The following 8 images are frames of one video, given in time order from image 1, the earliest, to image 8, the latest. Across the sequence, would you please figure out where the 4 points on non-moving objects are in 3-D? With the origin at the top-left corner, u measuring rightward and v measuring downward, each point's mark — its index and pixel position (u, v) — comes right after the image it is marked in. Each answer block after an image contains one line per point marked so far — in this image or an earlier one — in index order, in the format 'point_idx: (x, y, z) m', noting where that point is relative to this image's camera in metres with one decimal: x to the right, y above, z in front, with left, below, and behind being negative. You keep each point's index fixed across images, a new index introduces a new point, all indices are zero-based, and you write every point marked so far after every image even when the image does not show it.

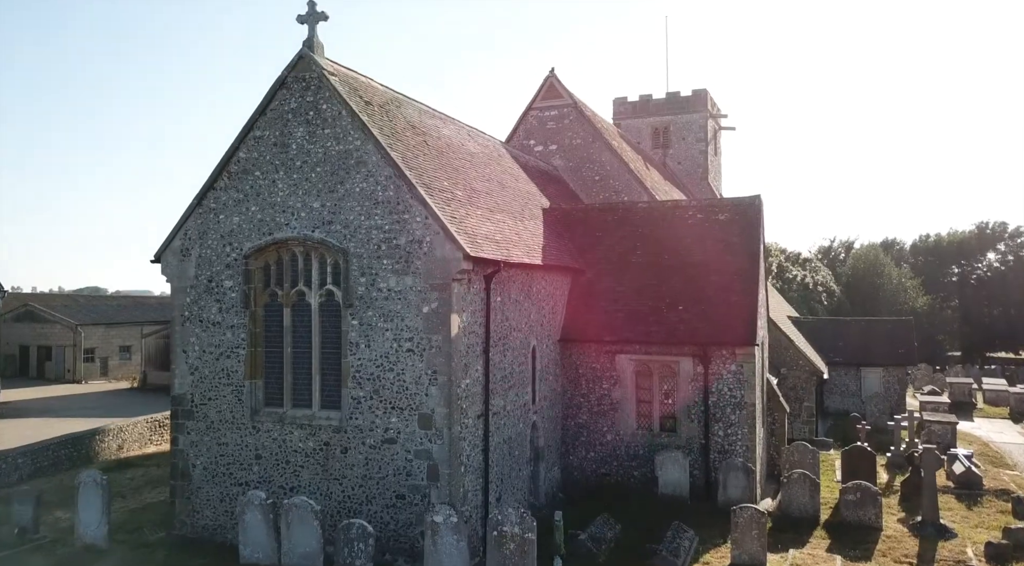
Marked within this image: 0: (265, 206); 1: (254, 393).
0: (-4.4, +1.4, +14.5) m
1: (-4.6, -2.0, +14.4) m
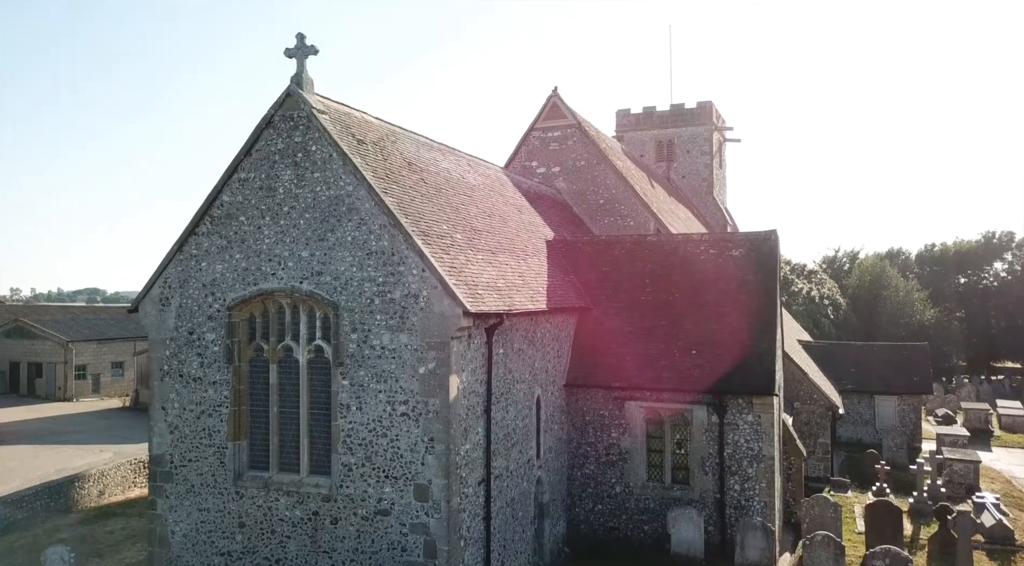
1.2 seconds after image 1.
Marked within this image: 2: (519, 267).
0: (-4.4, +0.5, +13.4) m
1: (-4.5, -2.9, +13.4) m
2: (+0.1, +0.3, +16.0) m
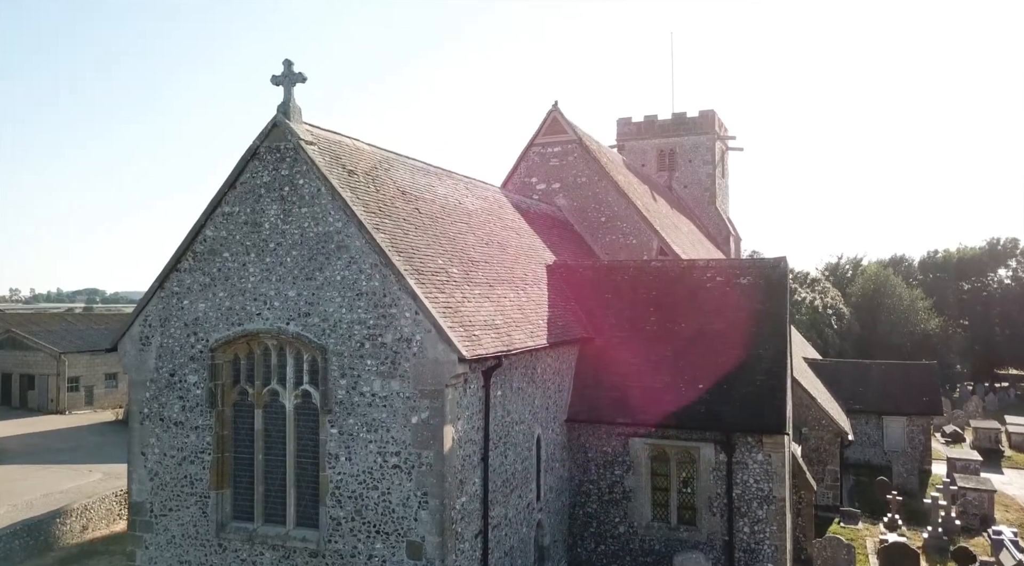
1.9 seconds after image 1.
0: (-4.4, -0.1, +12.7) m
1: (-4.6, -3.5, +12.7) m
2: (+0.1, -0.3, +15.3) m
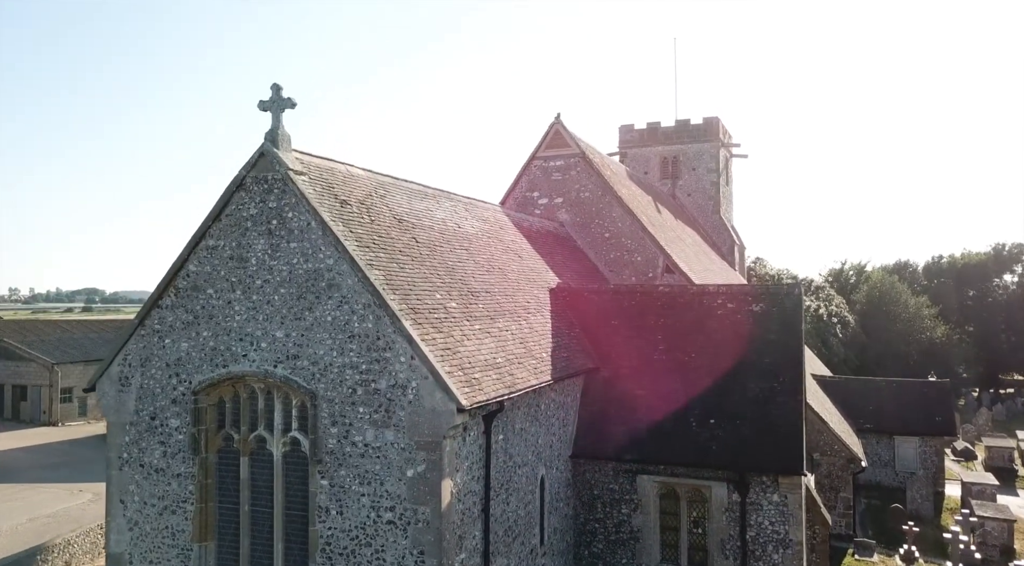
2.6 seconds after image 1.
0: (-4.3, -0.7, +11.9) m
1: (-4.5, -4.1, +11.9) m
2: (+0.2, -0.9, +14.5) m
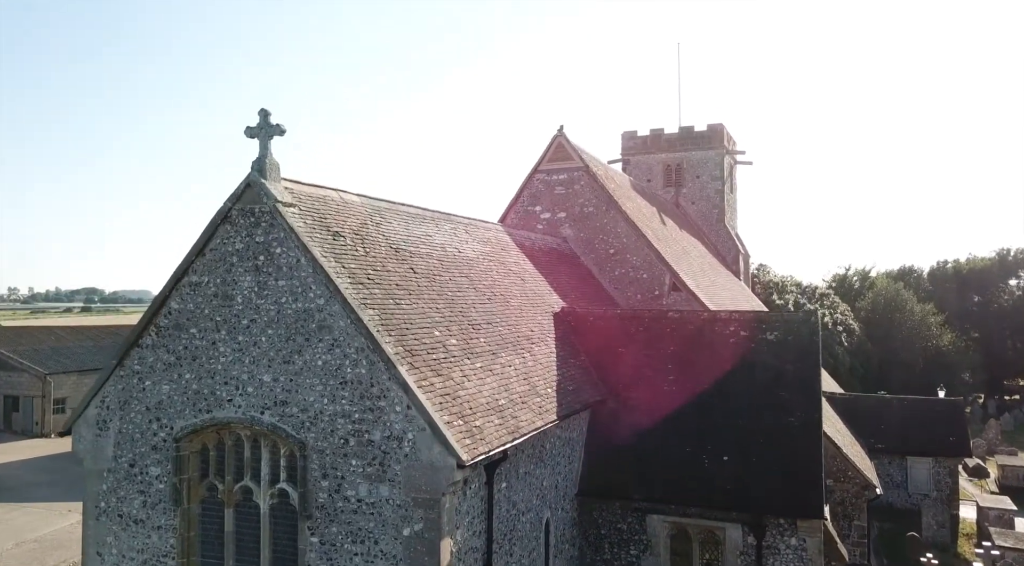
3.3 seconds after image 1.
0: (-4.3, -1.2, +11.1) m
1: (-4.5, -4.6, +11.1) m
2: (+0.2, -1.4, +13.7) m
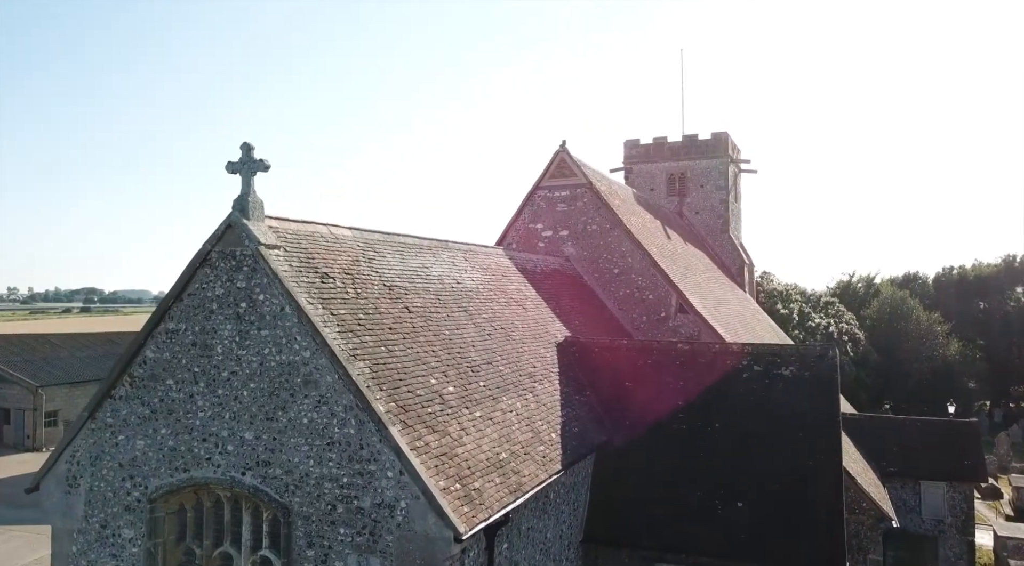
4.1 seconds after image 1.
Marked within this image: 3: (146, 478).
0: (-4.3, -1.9, +10.3) m
1: (-4.5, -5.2, +10.3) m
2: (+0.2, -2.0, +12.9) m
3: (-4.7, -2.5, +10.4) m
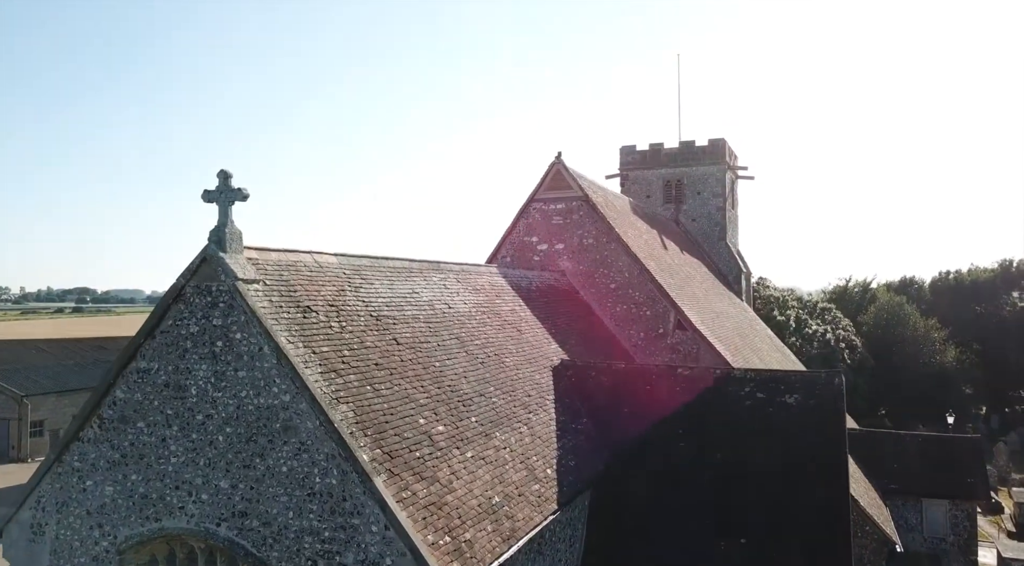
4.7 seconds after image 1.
0: (-4.3, -2.3, +9.7) m
1: (-4.5, -5.7, +9.6) m
2: (+0.1, -2.5, +12.3) m
3: (-4.8, -3.0, +9.8) m
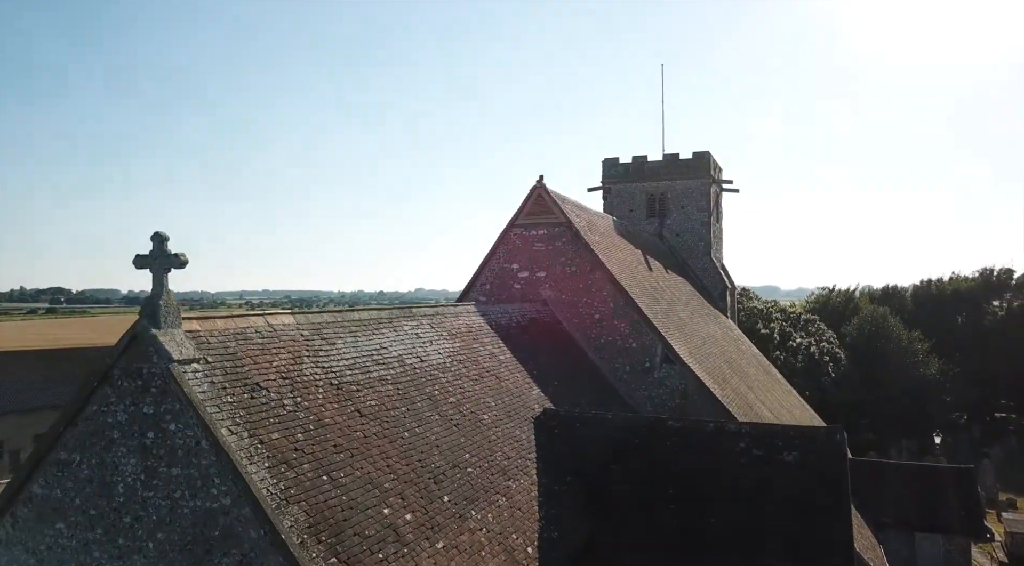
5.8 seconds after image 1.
0: (-4.6, -3.1, +8.4) m
1: (-4.8, -6.5, +8.3) m
2: (-0.2, -3.3, +11.1) m
3: (-5.1, -3.8, +8.5) m
